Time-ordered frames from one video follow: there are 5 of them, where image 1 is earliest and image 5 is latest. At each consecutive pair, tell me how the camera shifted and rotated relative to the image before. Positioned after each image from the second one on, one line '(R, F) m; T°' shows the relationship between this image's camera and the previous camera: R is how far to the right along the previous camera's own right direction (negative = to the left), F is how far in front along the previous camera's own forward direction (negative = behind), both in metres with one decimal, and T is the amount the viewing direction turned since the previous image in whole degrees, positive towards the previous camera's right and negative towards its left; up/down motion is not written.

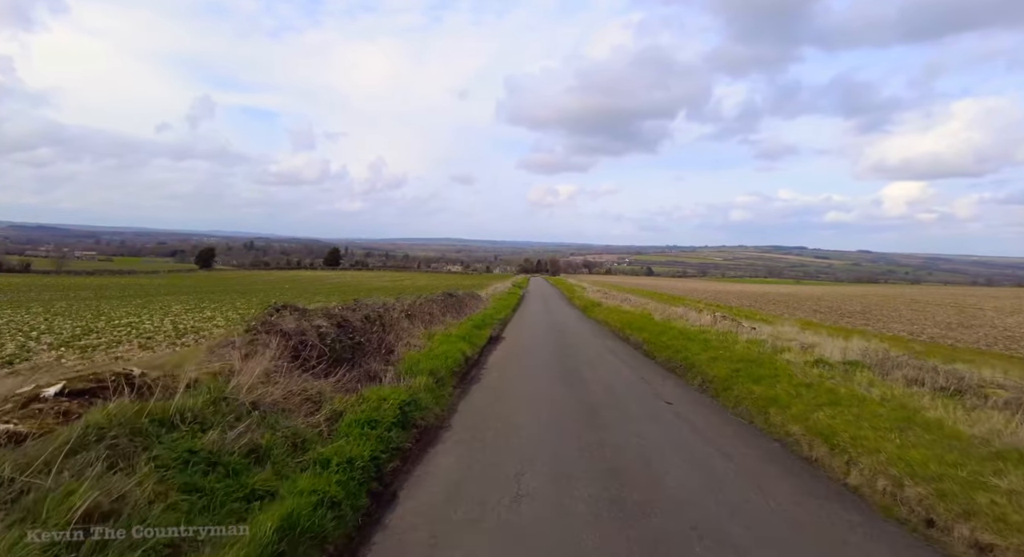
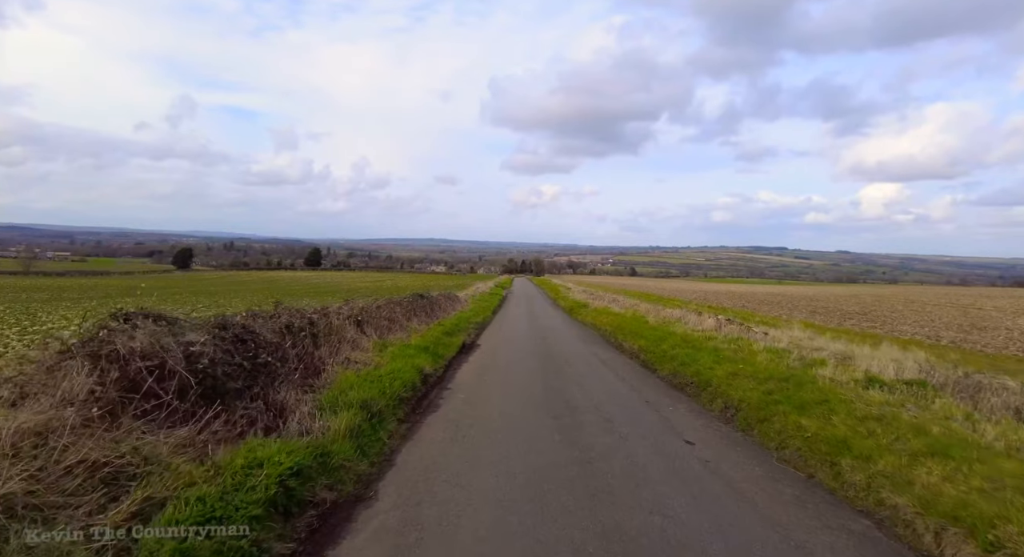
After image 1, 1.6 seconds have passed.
(+0.3, +2.4) m; +2°
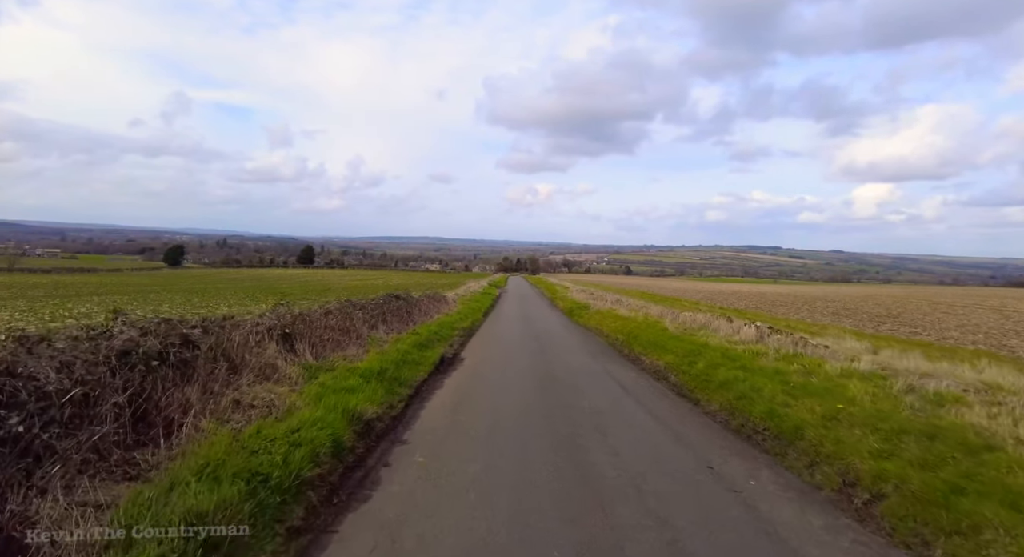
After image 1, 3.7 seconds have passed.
(+0.1, +3.2) m; +1°
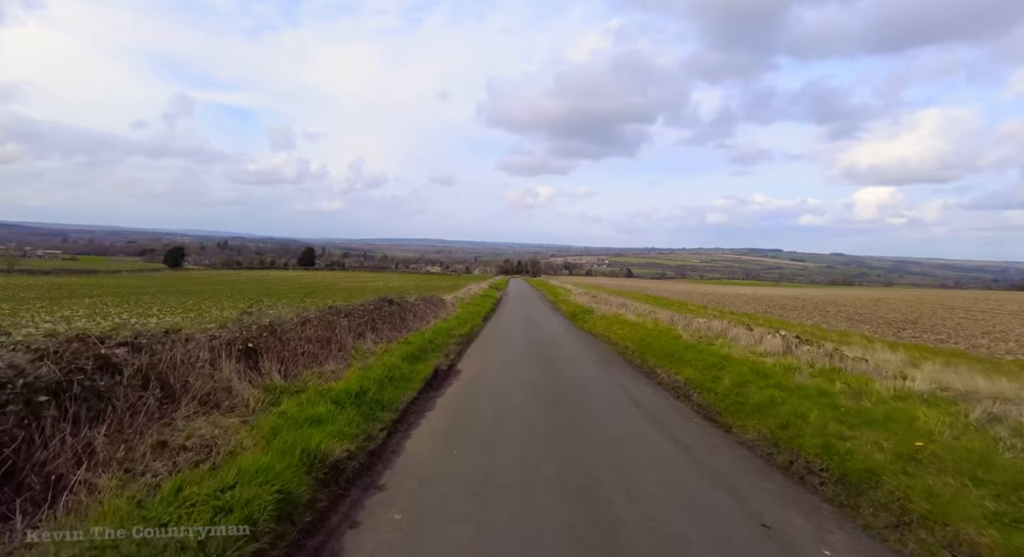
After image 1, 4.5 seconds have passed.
(0.0, +1.2) m; 0°
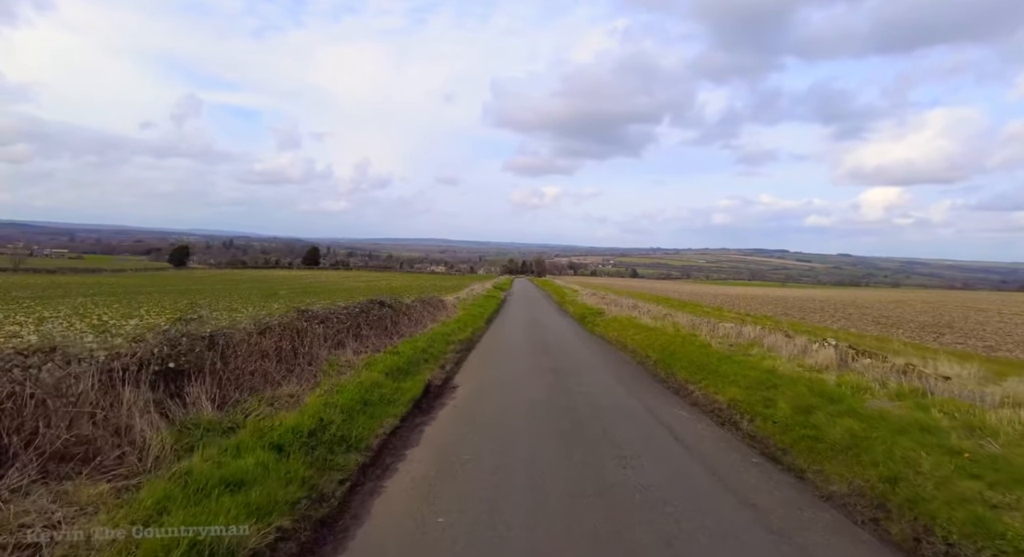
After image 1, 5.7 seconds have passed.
(0.0, +1.8) m; -1°
